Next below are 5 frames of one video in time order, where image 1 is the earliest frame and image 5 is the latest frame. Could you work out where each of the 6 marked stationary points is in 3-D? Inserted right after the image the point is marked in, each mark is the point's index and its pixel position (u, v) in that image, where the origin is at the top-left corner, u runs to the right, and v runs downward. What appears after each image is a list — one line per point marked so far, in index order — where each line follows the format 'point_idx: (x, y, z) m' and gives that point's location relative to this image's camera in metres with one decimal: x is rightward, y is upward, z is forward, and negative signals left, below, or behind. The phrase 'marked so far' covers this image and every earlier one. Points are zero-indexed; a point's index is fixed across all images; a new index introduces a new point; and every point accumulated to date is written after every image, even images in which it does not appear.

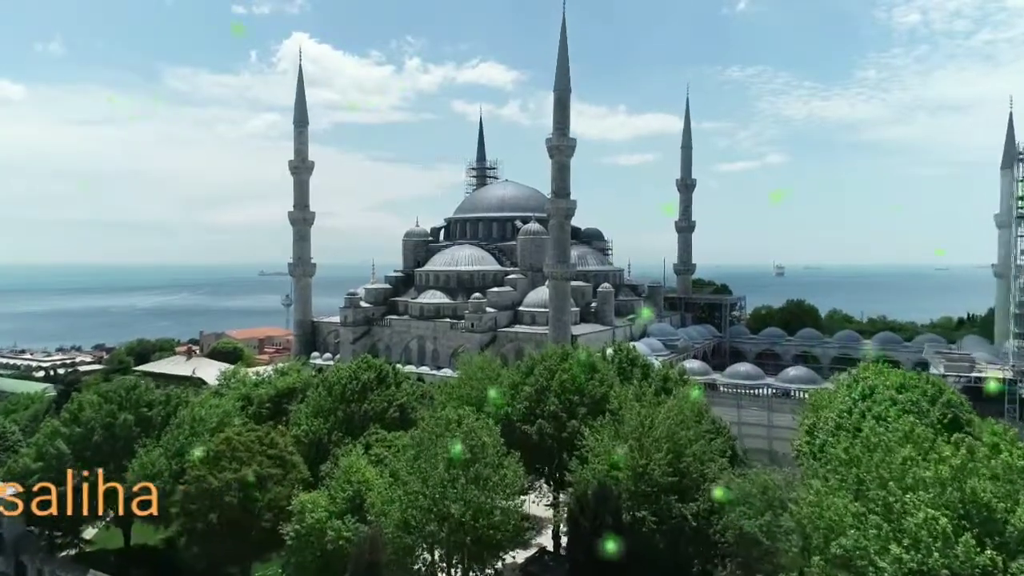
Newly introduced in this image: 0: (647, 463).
0: (+2.4, -3.1, +19.1) m
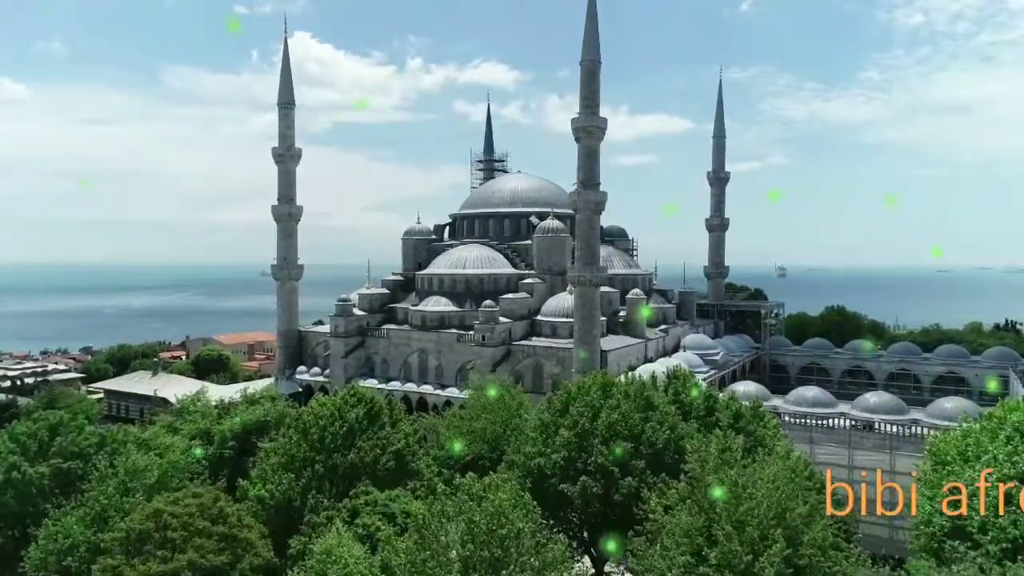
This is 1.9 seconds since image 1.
0: (+2.9, -3.3, +13.3) m
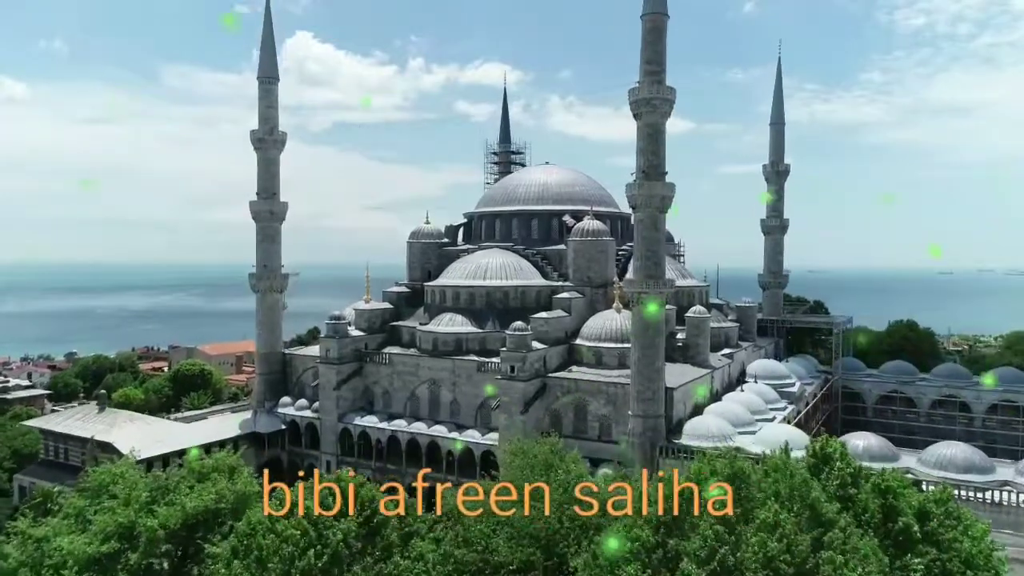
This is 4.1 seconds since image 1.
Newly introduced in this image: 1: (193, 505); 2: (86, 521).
0: (+3.9, -3.8, +5.9) m
1: (-4.7, -3.2, +15.9) m
2: (-6.6, -3.6, +16.7) m
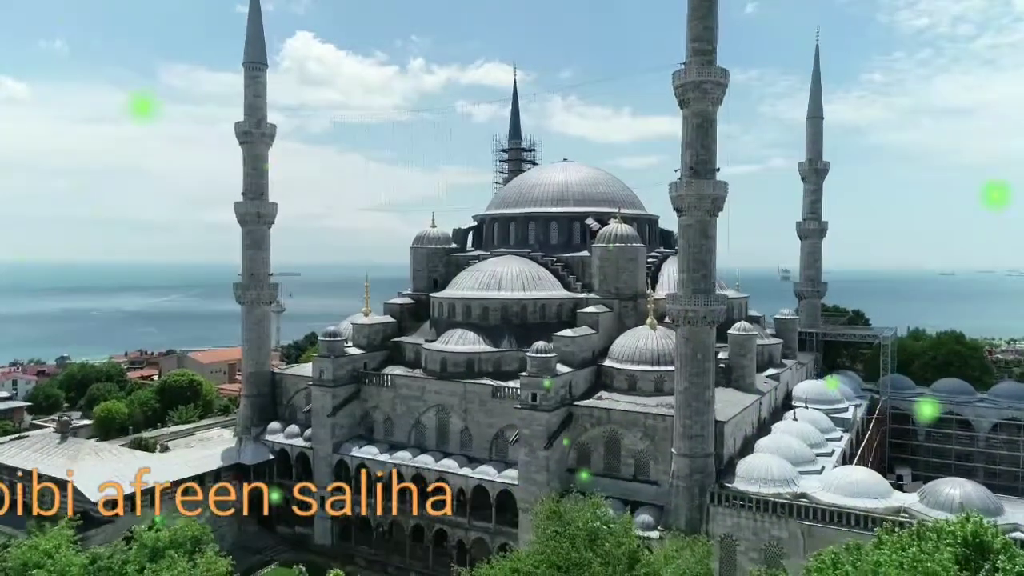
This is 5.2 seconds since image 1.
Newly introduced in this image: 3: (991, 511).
0: (+4.3, -4.1, +2.2) m
1: (-4.2, -3.5, +12.1) m
2: (-6.1, -3.9, +13.0) m
3: (+8.2, -3.8, +18.7) m
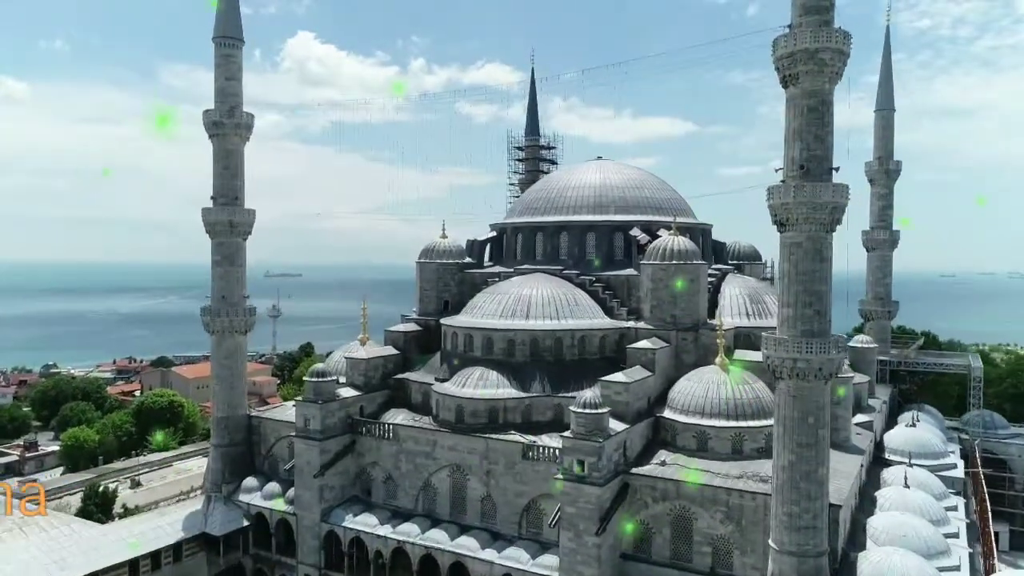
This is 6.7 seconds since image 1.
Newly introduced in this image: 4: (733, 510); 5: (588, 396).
0: (+5.0, -4.7, -3.4) m
1: (-3.6, -4.1, +6.6) m
2: (-5.4, -4.5, +7.4) m
3: (+8.9, -4.4, +13.2) m
4: (+3.6, -3.6, +17.7) m
5: (+1.3, -1.9, +18.8) m
